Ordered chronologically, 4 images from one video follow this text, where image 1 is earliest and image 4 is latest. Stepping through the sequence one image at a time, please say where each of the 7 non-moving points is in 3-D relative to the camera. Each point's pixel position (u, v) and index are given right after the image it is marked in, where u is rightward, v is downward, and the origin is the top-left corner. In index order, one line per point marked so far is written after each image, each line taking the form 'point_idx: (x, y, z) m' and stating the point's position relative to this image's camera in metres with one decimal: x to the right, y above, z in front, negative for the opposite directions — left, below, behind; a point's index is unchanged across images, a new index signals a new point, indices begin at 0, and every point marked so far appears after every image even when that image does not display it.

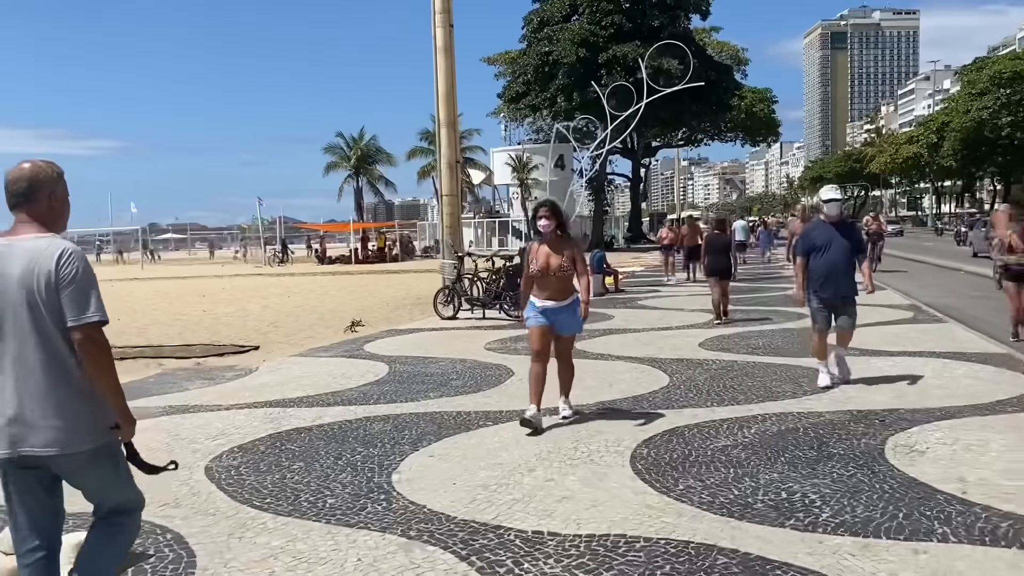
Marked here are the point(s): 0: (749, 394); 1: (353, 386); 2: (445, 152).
0: (+2.0, -0.9, +7.3) m
1: (-1.5, -0.9, +8.3) m
2: (-1.5, +3.0, +19.5) m
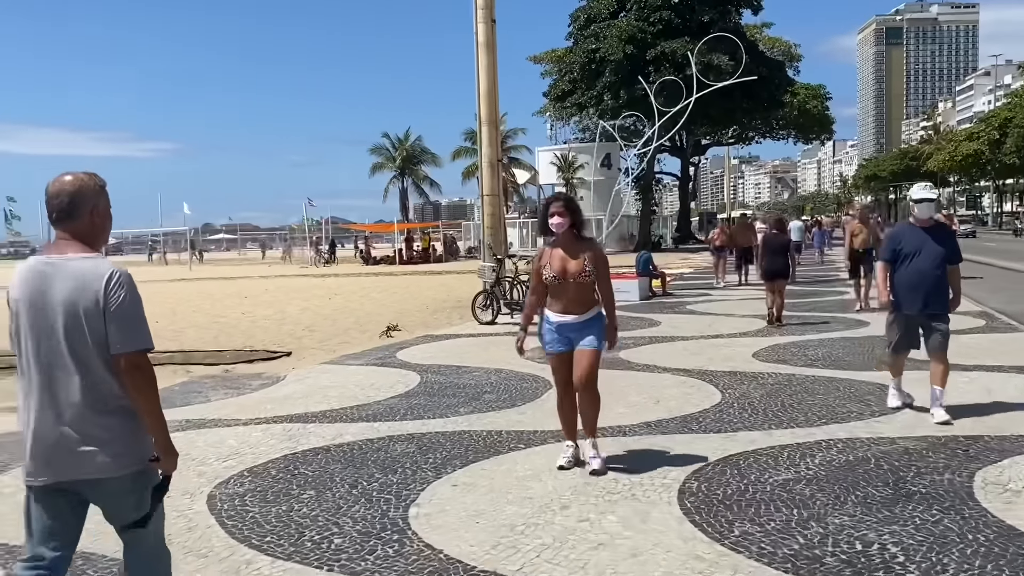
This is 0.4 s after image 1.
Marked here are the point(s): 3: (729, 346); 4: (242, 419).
0: (+2.3, -1.0, +6.7) m
1: (-1.2, -1.0, +7.8) m
2: (-0.5, +2.9, +19.0) m
3: (+2.6, -0.7, +10.6) m
4: (-2.2, -1.1, +7.1) m
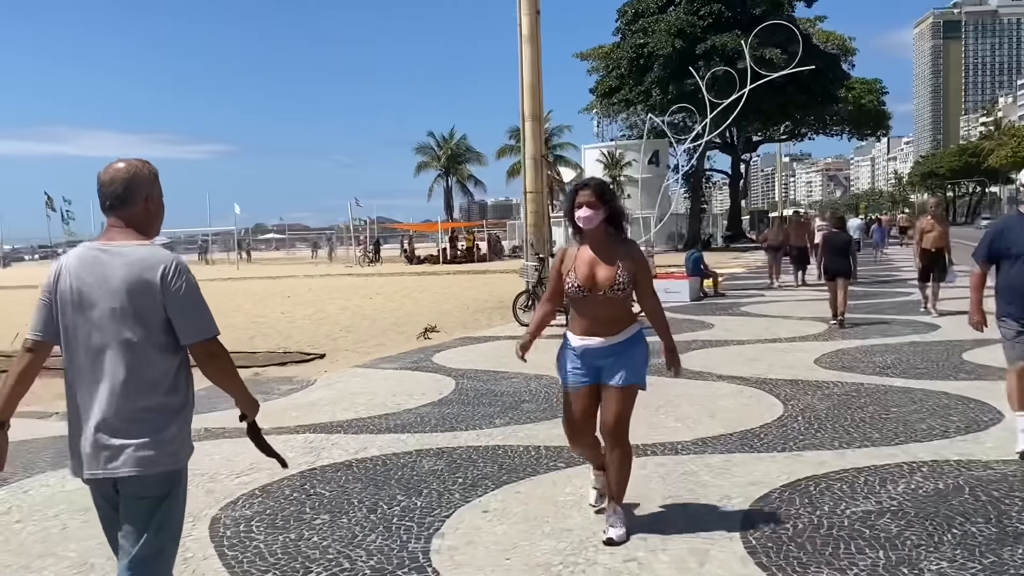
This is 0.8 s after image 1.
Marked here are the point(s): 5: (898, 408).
0: (+2.5, -1.0, +6.0) m
1: (-0.8, -1.0, +7.3) m
2: (+0.4, +2.9, +18.4) m
3: (+3.1, -0.7, +9.9) m
4: (-1.9, -1.1, +6.7) m
5: (+2.9, -0.9, +6.6) m
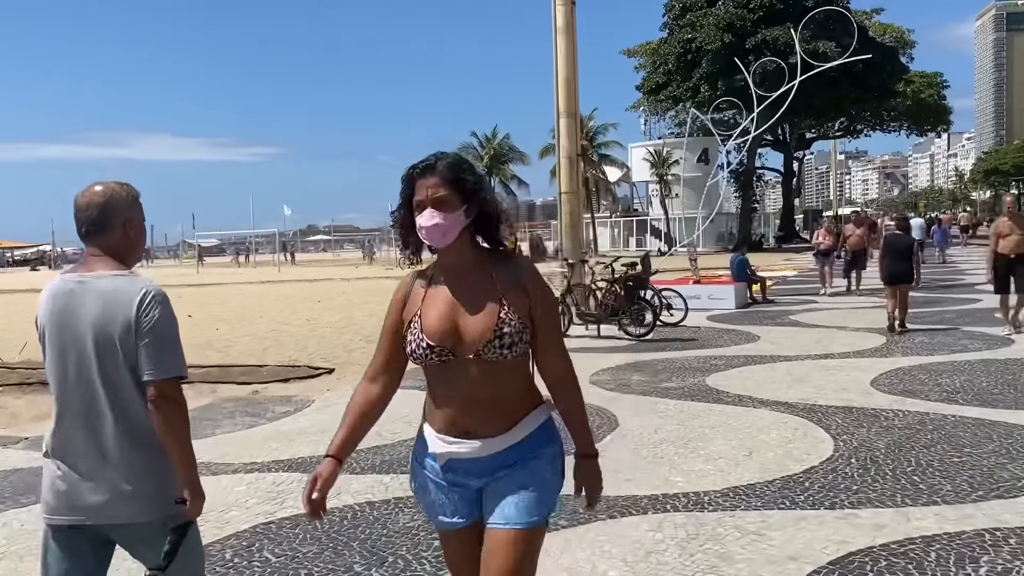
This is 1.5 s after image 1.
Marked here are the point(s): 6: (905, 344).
0: (+2.5, -1.1, +4.9) m
1: (-0.8, -1.1, +6.5) m
2: (+1.1, +2.8, +17.5) m
3: (+3.3, -0.8, +8.8) m
4: (-1.9, -1.2, +5.9) m
5: (+2.9, -1.0, +5.6) m
6: (+4.7, -0.7, +10.6) m
